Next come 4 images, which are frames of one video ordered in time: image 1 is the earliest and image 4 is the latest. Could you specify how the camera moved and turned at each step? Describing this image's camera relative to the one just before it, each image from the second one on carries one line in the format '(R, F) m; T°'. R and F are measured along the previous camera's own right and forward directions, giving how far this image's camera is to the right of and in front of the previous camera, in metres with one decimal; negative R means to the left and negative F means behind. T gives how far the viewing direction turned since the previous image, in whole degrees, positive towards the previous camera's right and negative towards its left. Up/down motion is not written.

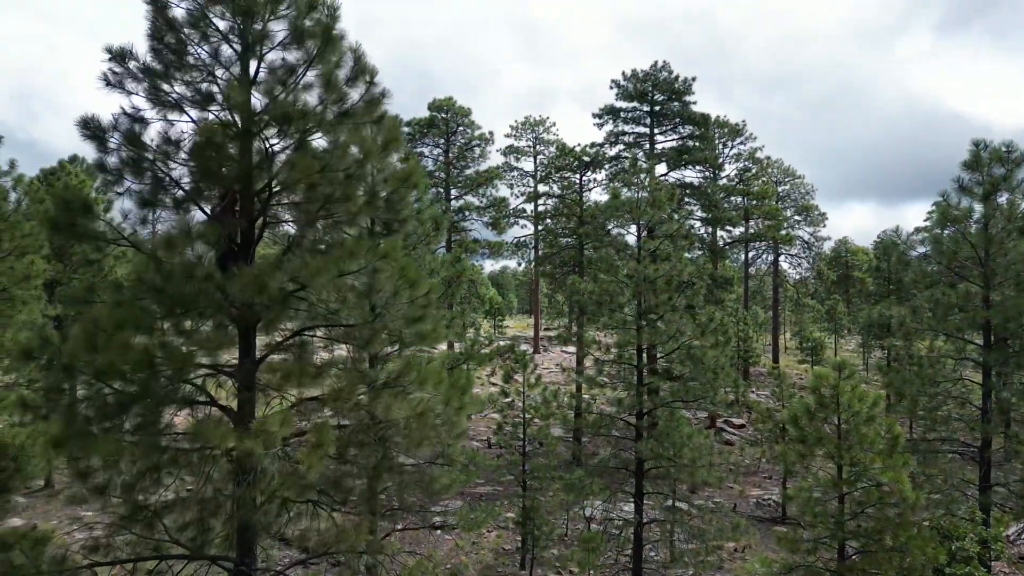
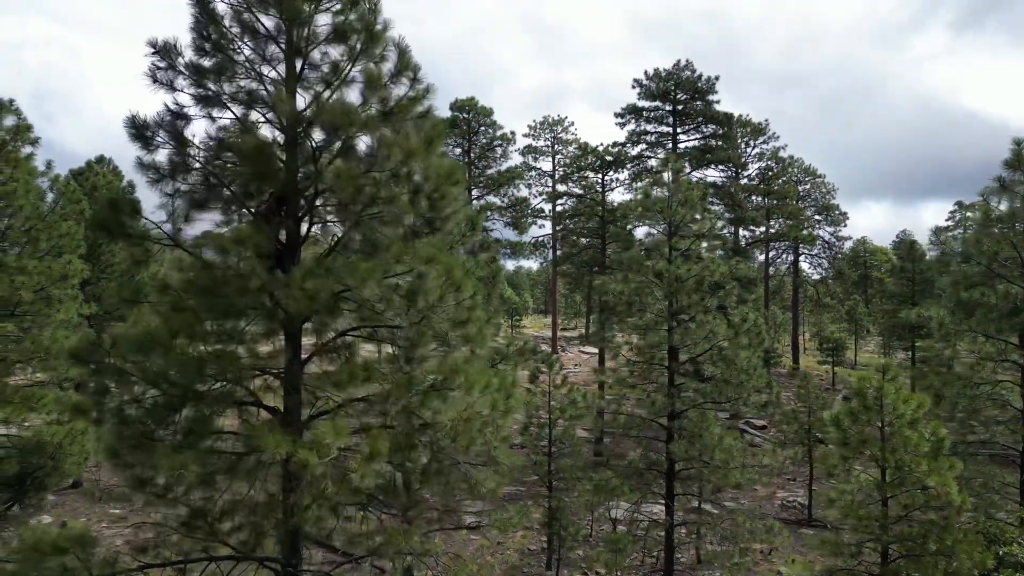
(-0.2, 0.0) m; -1°
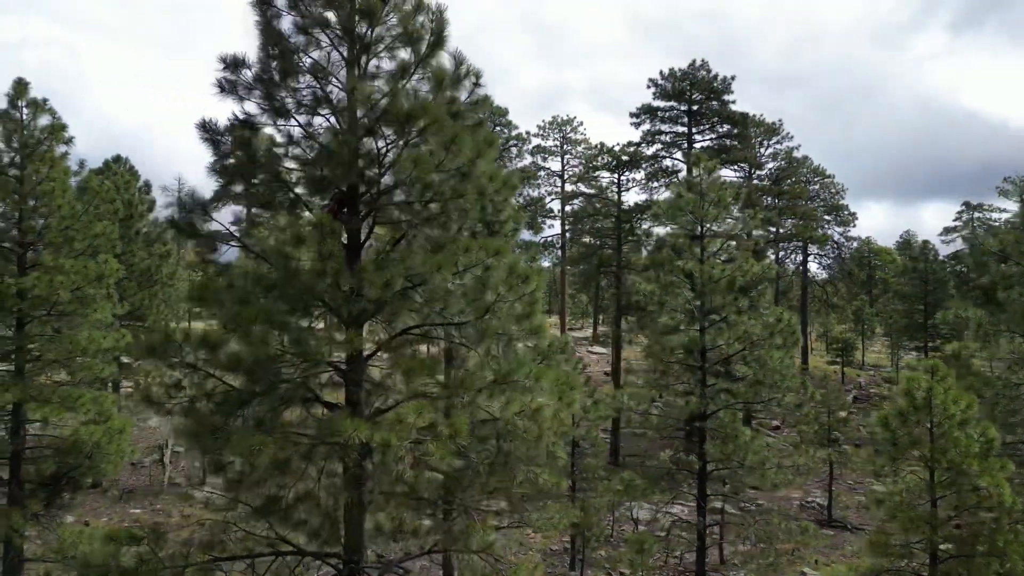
(-0.4, 0.0) m; 0°
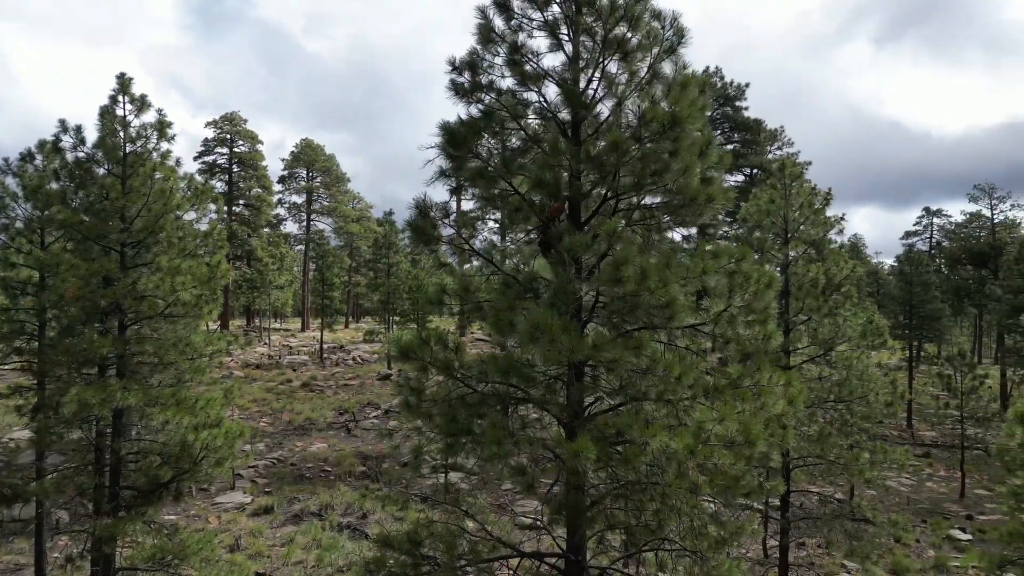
(-1.9, 0.0) m; +4°
